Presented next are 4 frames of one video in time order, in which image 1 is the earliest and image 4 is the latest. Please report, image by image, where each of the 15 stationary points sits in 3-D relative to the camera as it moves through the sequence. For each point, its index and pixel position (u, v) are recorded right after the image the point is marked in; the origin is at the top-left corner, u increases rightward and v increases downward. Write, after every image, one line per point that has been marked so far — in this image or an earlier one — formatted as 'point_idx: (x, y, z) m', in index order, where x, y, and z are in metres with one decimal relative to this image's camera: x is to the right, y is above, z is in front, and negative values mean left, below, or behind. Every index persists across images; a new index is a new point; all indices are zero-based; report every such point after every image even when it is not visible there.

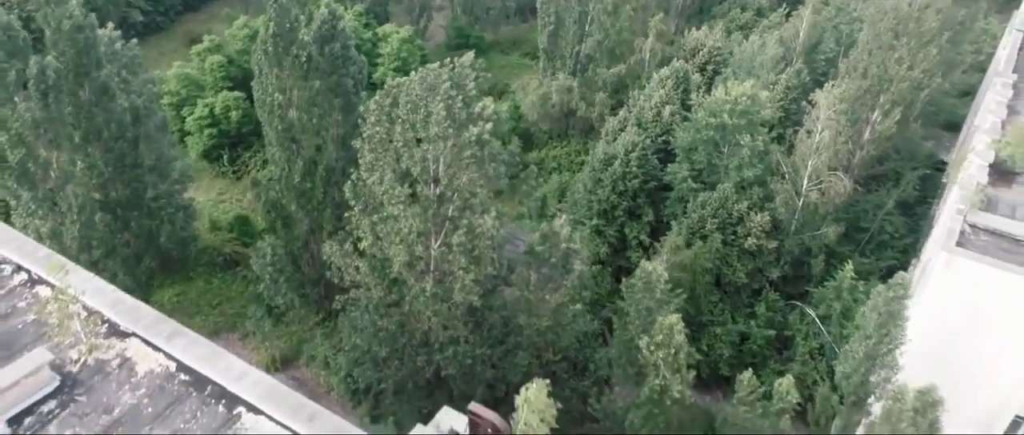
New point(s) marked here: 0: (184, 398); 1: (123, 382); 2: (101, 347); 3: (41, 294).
0: (-6.5, -3.7, +13.7) m
1: (-8.0, -3.4, +14.1) m
2: (-8.7, -2.8, +14.7) m
3: (-10.8, -1.8, +15.8) m
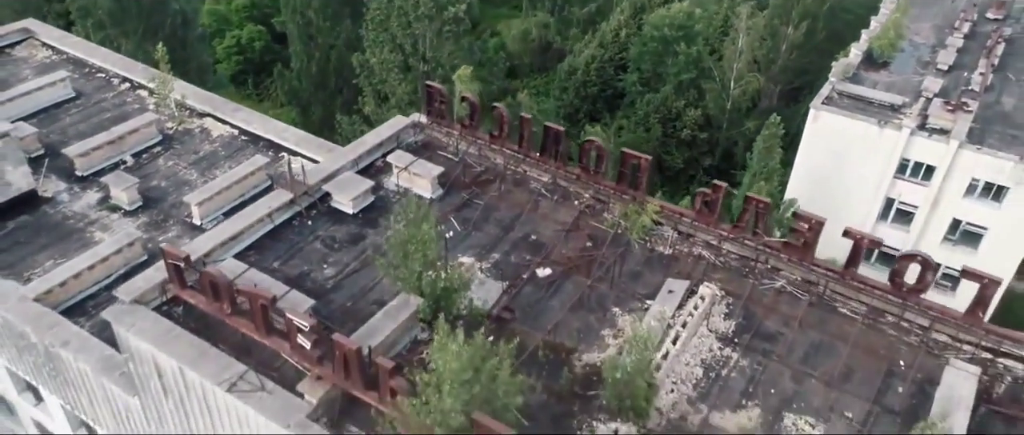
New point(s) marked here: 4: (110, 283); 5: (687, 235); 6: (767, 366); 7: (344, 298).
0: (-7.9, +2.1, +20.6) m
1: (-9.3, +2.4, +21.0) m
2: (-10.1, +3.0, +21.6) m
3: (-12.2, +4.0, +22.7) m
4: (-9.5, -1.6, +16.4) m
5: (+3.7, -0.4, +14.5) m
6: (+4.5, -2.6, +12.3) m
7: (-3.2, -1.5, +13.2) m
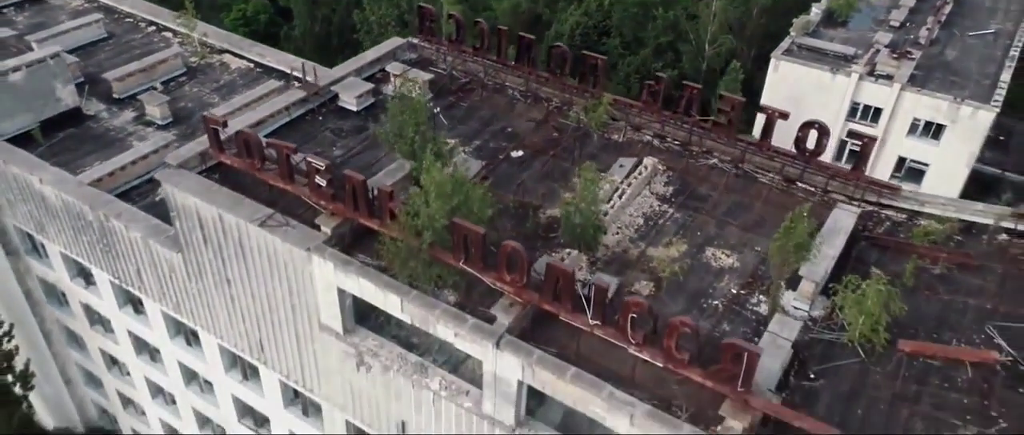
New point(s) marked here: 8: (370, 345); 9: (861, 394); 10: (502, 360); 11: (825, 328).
0: (-8.5, +4.8, +23.4) m
1: (-9.9, +5.1, +23.8) m
2: (-10.6, +5.6, +24.3) m
3: (-12.8, +6.6, +25.5) m
4: (-10.0, +1.1, +19.2) m
5: (+3.1, +2.3, +17.4) m
6: (+4.0, 0.0, +15.1) m
7: (-3.7, +1.1, +16.1) m
8: (-2.9, -2.6, +14.3) m
9: (+5.8, -2.9, +11.4) m
10: (-0.2, -2.5, +12.0) m
11: (+5.7, -2.0, +12.5) m
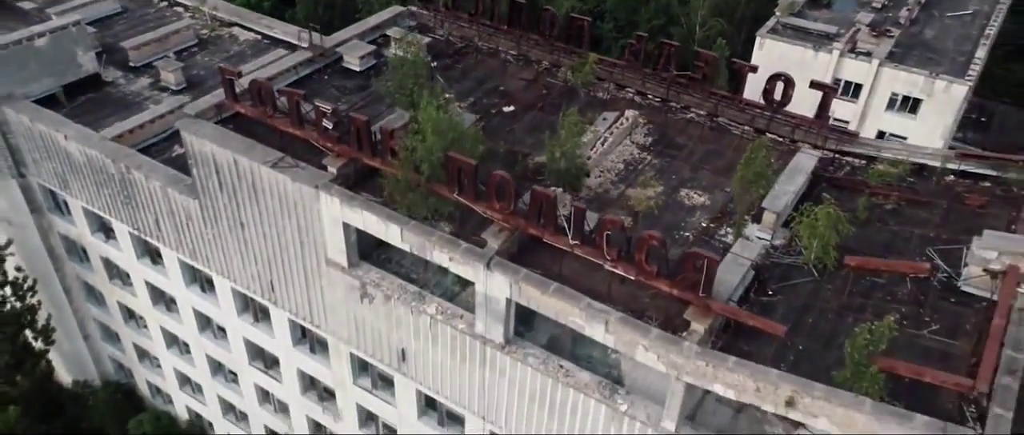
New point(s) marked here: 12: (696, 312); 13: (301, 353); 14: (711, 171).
0: (-8.7, +6.1, +24.8) m
1: (-10.1, +6.4, +25.1) m
2: (-10.8, +7.0, +25.7) m
3: (-13.0, +8.0, +26.8) m
4: (-10.3, +2.4, +20.5) m
5: (+2.9, +3.6, +18.7) m
6: (+3.8, +1.3, +16.5) m
7: (-3.9, +2.4, +17.4) m
8: (-3.2, -1.3, +15.7) m
9: (+5.5, -1.6, +12.8) m
10: (-0.4, -1.2, +13.4) m
11: (+5.5, -0.7, +13.9) m
12: (+3.2, -1.7, +12.2) m
13: (-5.7, -3.7, +18.8) m
14: (+4.7, +1.1, +16.2) m
